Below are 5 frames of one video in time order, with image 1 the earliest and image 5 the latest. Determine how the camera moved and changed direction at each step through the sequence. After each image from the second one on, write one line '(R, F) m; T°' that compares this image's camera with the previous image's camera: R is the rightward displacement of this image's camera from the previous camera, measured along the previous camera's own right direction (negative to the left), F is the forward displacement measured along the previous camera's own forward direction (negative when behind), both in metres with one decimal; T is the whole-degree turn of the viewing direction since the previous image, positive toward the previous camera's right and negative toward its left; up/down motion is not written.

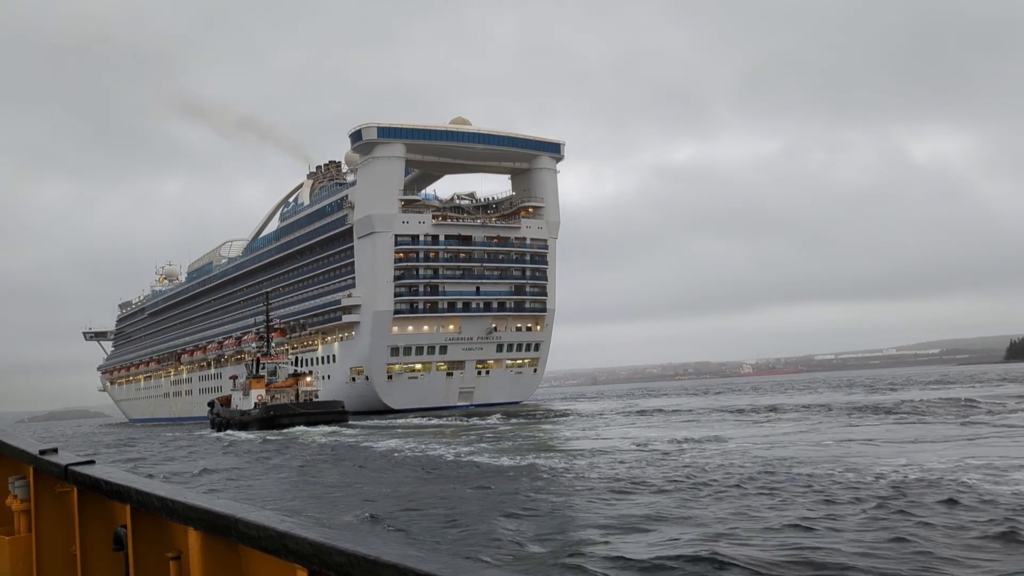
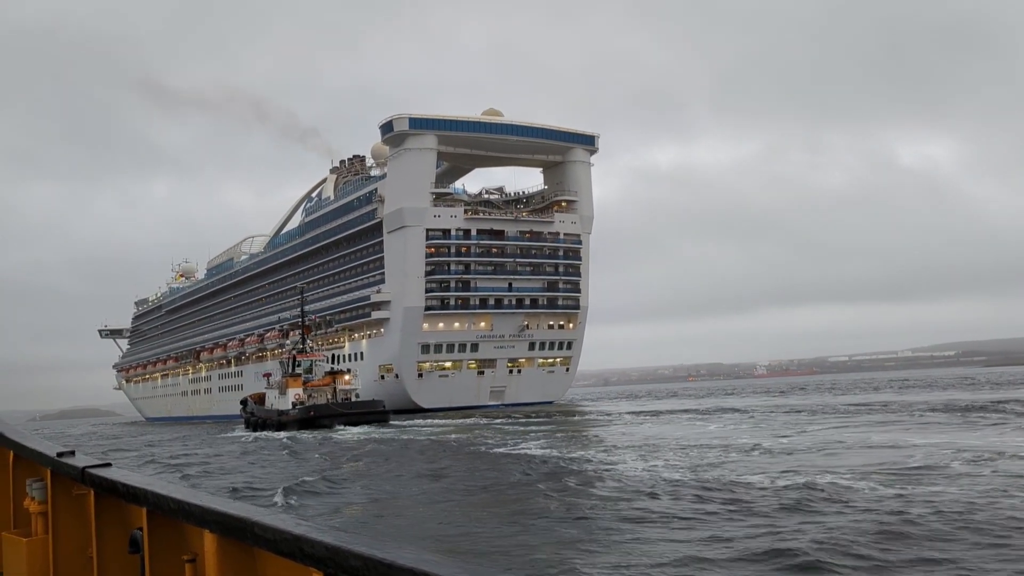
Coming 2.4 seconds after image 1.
(-1.6, +1.4) m; -1°
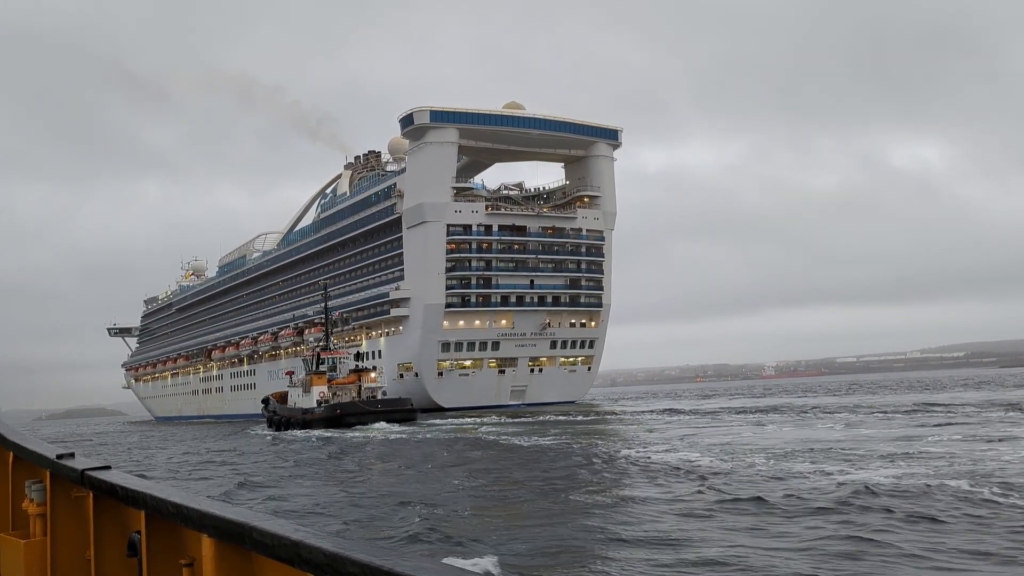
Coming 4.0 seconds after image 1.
(-1.1, +1.1) m; 0°
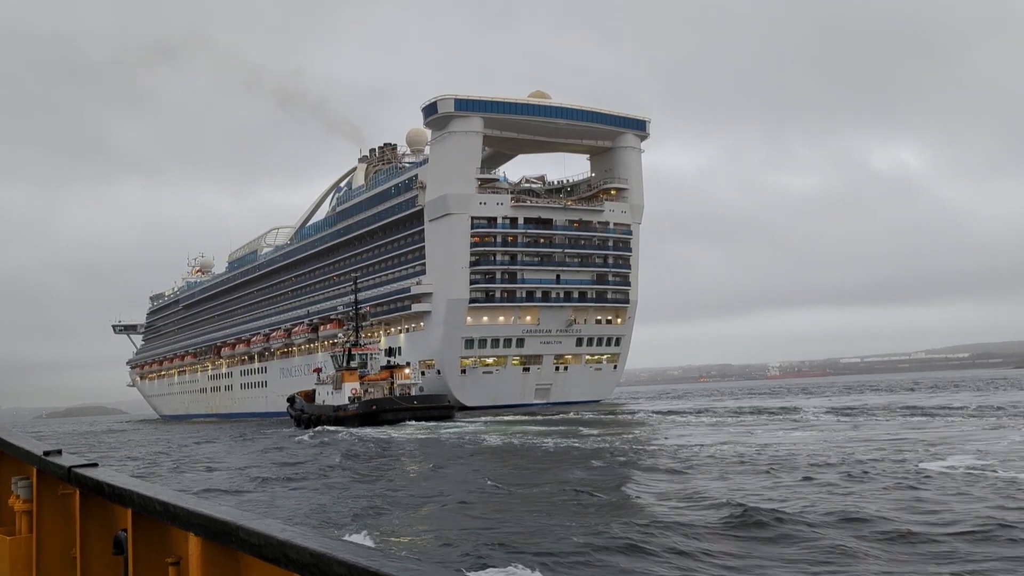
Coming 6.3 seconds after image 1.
(-1.6, +1.5) m; 0°
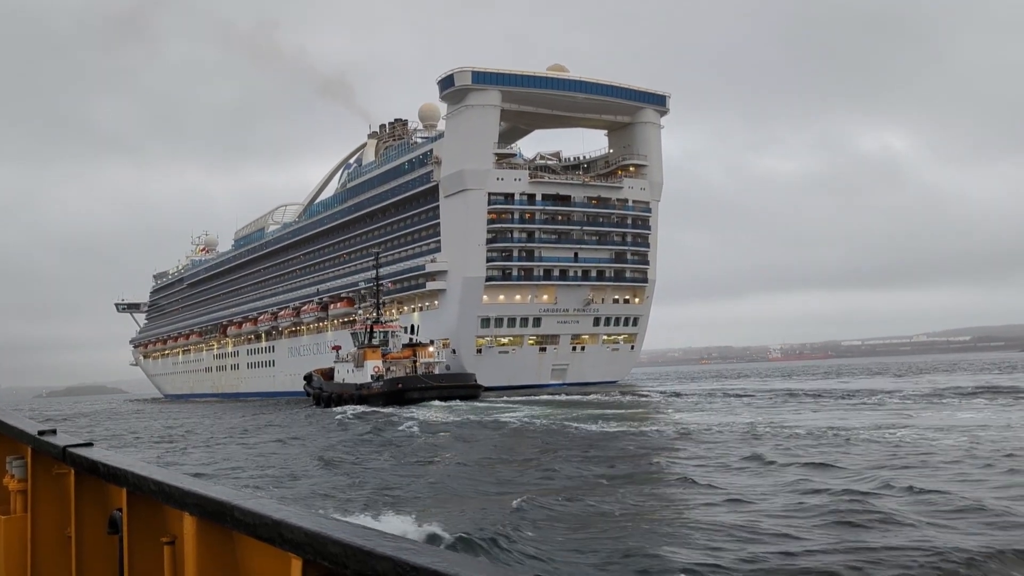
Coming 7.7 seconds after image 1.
(-1.1, +1.0) m; 0°
